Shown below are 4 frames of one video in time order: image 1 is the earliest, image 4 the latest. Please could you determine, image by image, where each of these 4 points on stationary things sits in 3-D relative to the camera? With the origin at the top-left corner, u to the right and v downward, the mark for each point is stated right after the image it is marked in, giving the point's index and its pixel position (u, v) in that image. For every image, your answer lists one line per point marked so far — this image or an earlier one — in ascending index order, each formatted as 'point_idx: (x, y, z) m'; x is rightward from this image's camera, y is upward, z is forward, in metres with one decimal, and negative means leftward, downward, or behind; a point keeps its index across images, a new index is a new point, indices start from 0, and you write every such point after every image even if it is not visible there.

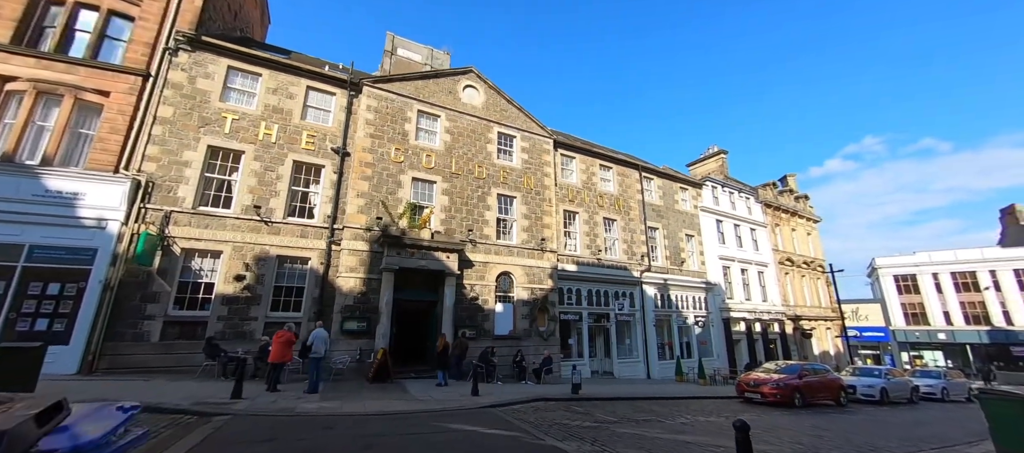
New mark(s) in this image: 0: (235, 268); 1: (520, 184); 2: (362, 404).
0: (-8.6, -1.3, +12.5) m
1: (+0.4, +1.9, +18.4) m
2: (-3.4, -4.0, +9.0) m
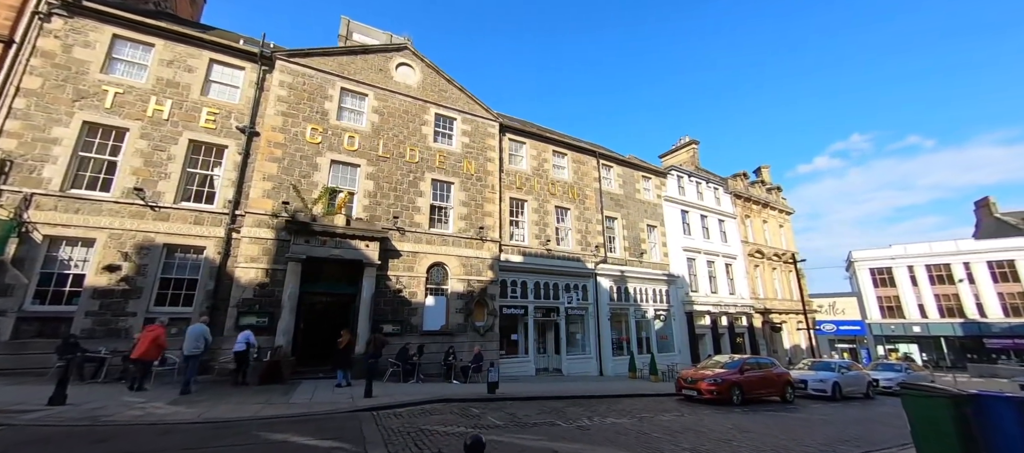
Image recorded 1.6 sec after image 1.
0: (-11.1, -0.9, +11.2) m
1: (-2.3, +2.4, +17.2) m
2: (-5.8, -3.5, +7.8) m
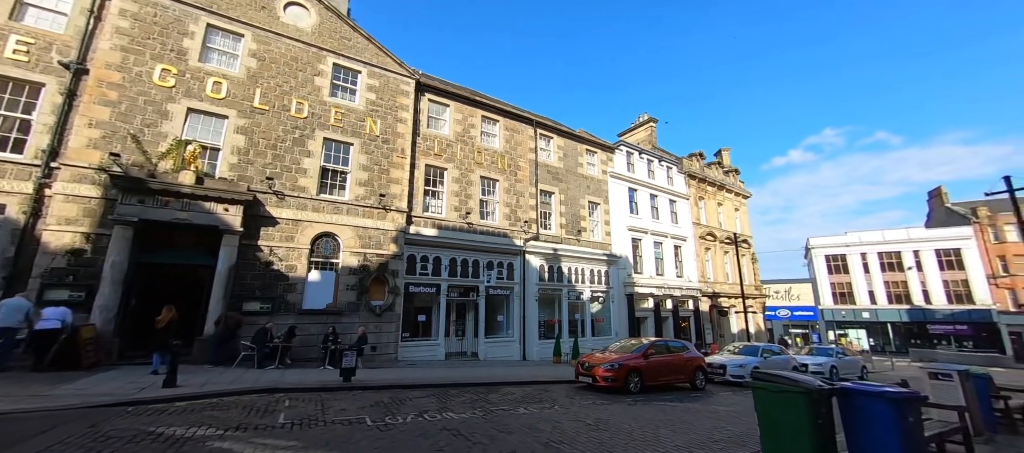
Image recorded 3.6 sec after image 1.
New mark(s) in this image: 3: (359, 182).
0: (-14.3, +0.3, +8.8) m
1: (-5.7, +3.7, +15.2) m
2: (-8.9, -2.6, +5.8) m
3: (-5.6, +1.6, +14.7) m
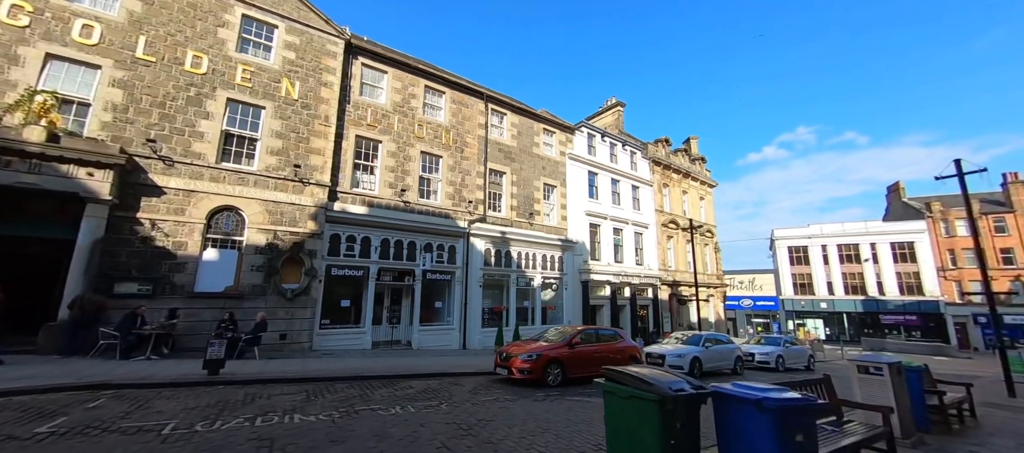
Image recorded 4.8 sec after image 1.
0: (-16.3, +1.1, +6.8) m
1: (-7.9, +4.5, +13.5) m
2: (-10.8, -1.9, +4.1) m
3: (-7.8, +2.5, +13.1) m
